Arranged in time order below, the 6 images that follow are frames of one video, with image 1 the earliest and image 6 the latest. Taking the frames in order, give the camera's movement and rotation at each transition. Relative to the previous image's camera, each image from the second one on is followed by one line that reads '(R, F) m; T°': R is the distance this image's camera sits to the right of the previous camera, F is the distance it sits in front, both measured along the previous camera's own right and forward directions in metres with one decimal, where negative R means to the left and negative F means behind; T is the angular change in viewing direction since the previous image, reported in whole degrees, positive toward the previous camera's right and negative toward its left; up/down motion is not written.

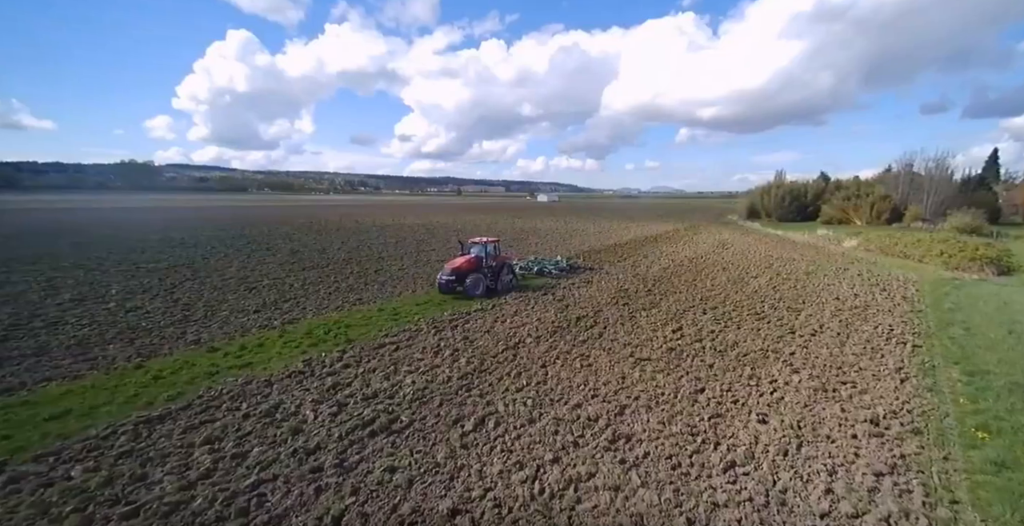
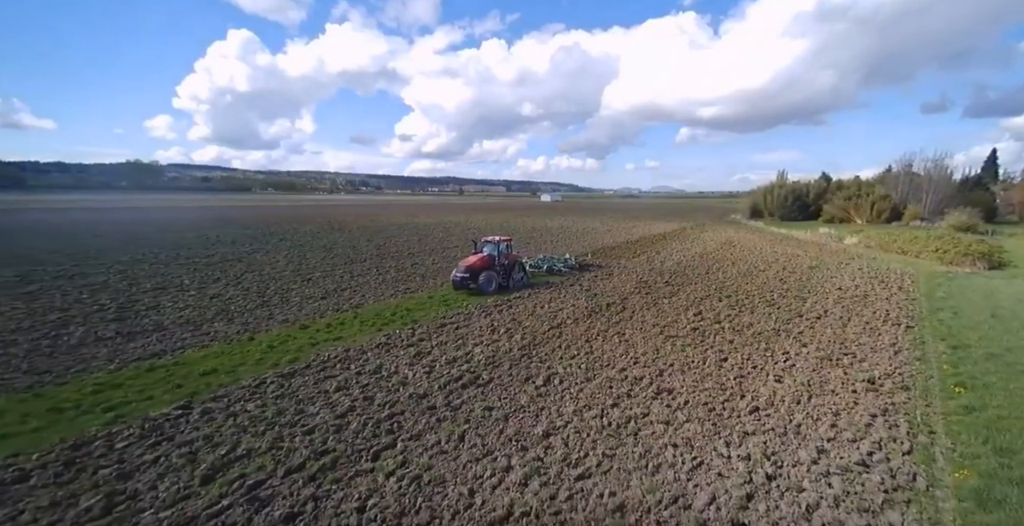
(-1.1, -1.5) m; 0°
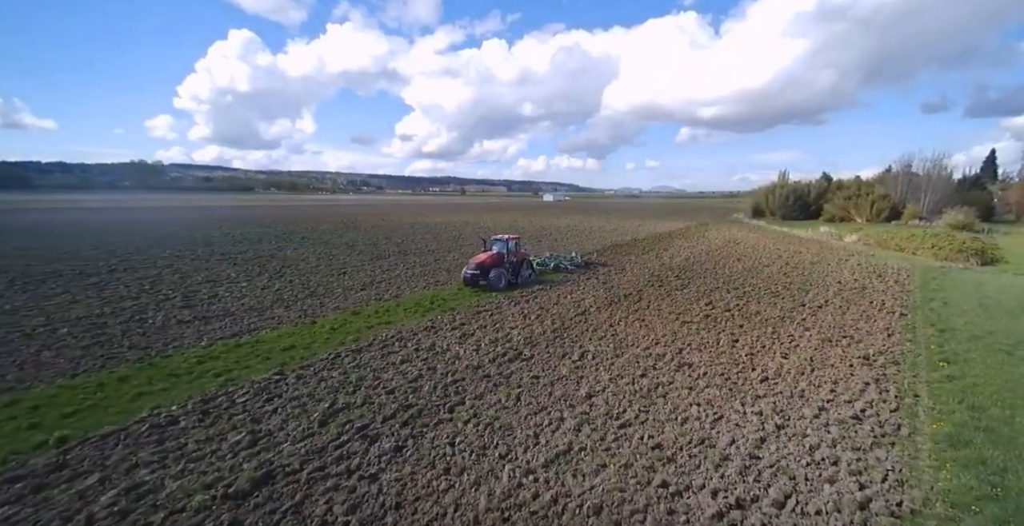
(-0.8, -1.2) m; 0°
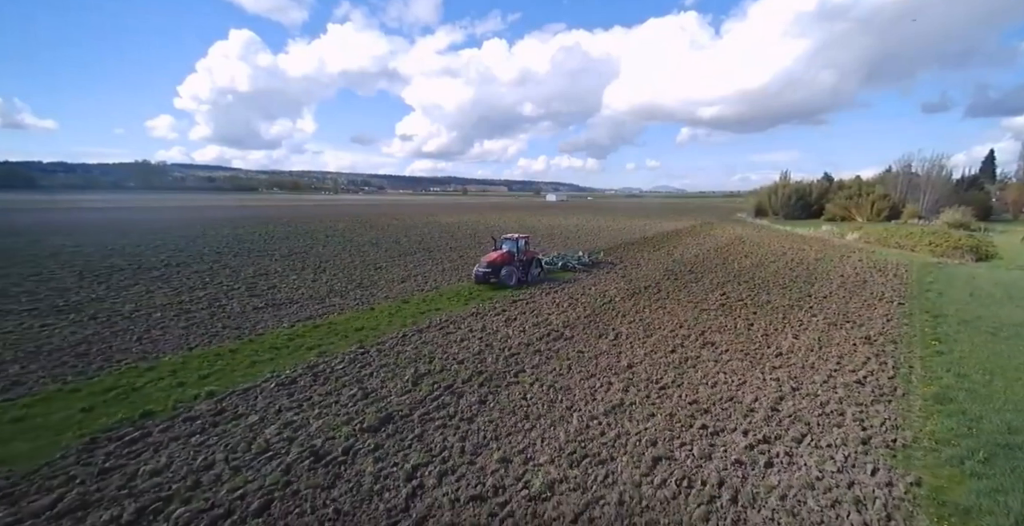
(-1.0, -1.3) m; 0°
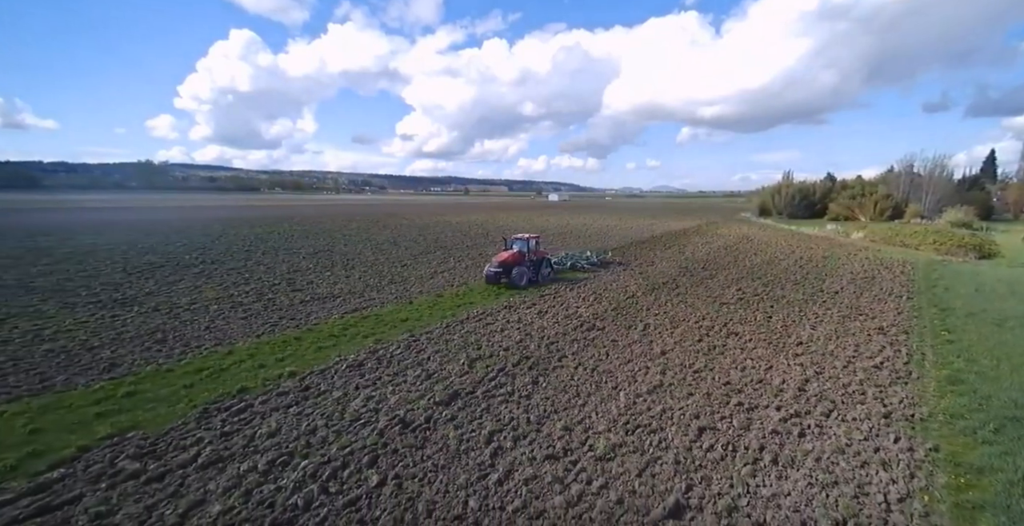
(-0.8, -0.7) m; 0°
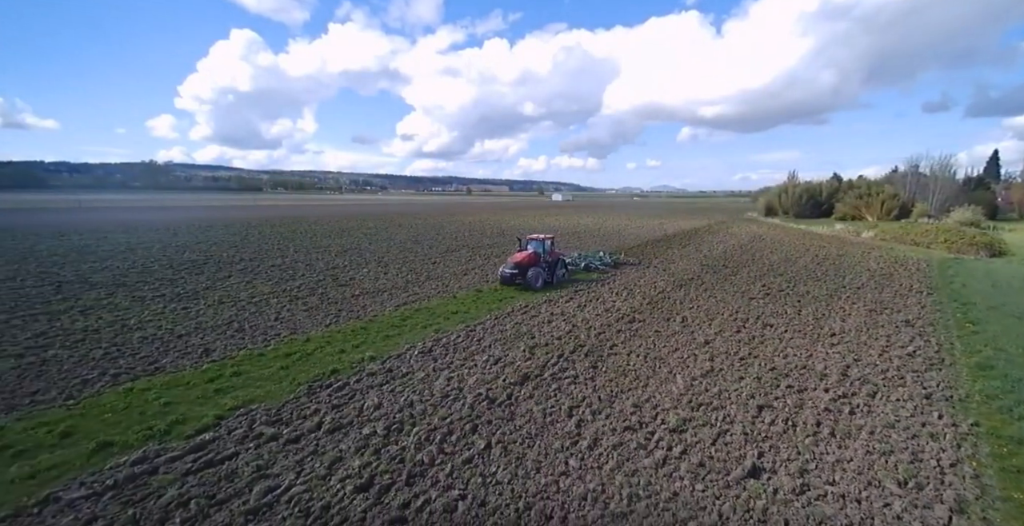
(-1.1, -0.6) m; 0°
